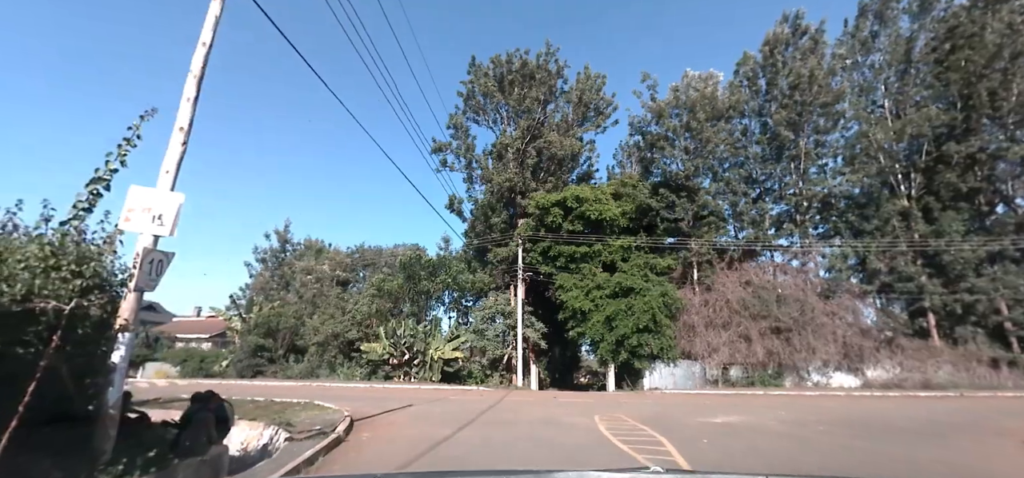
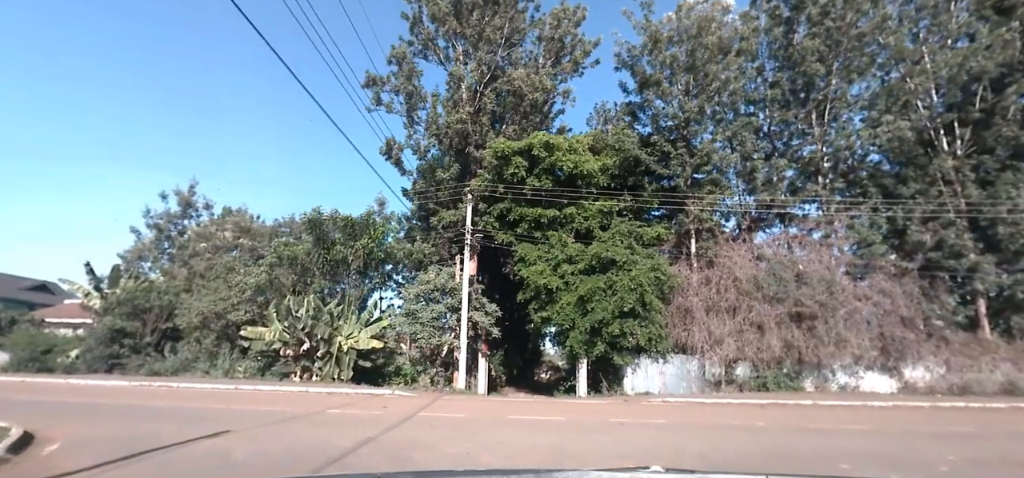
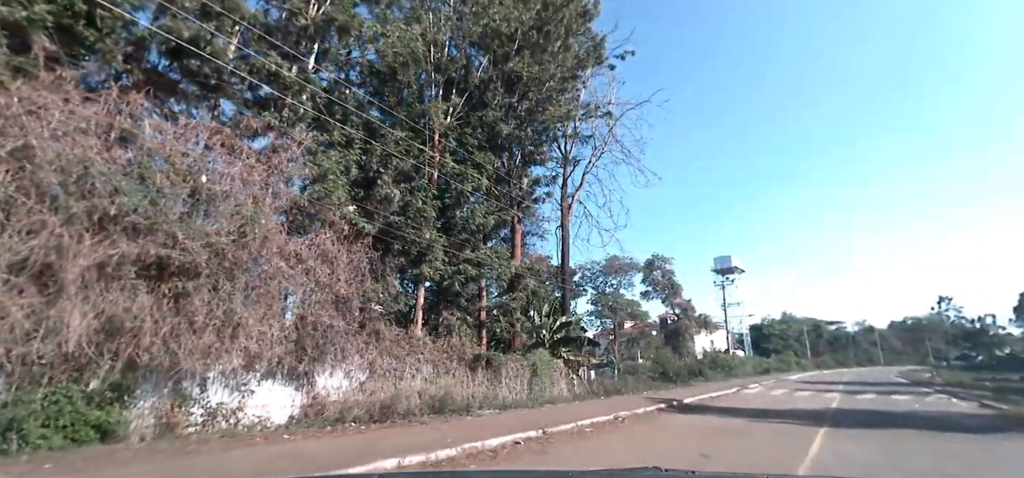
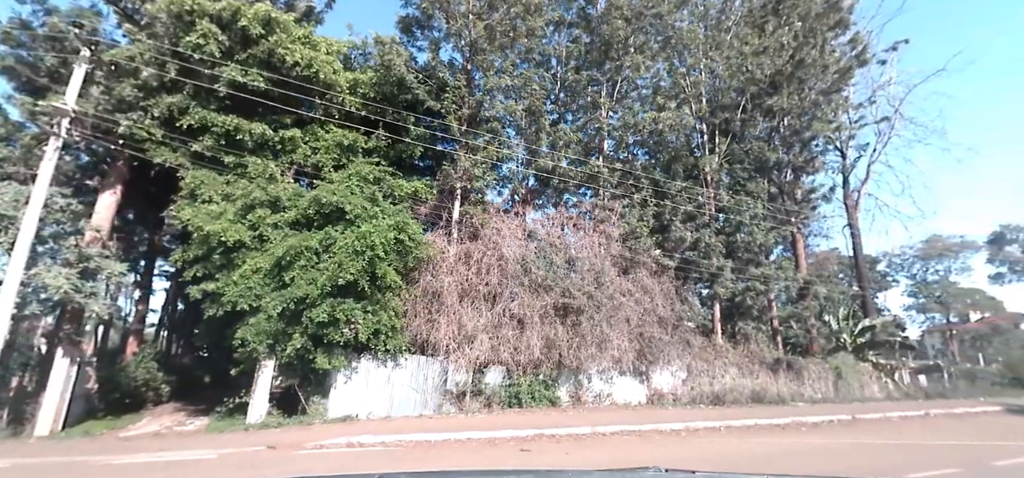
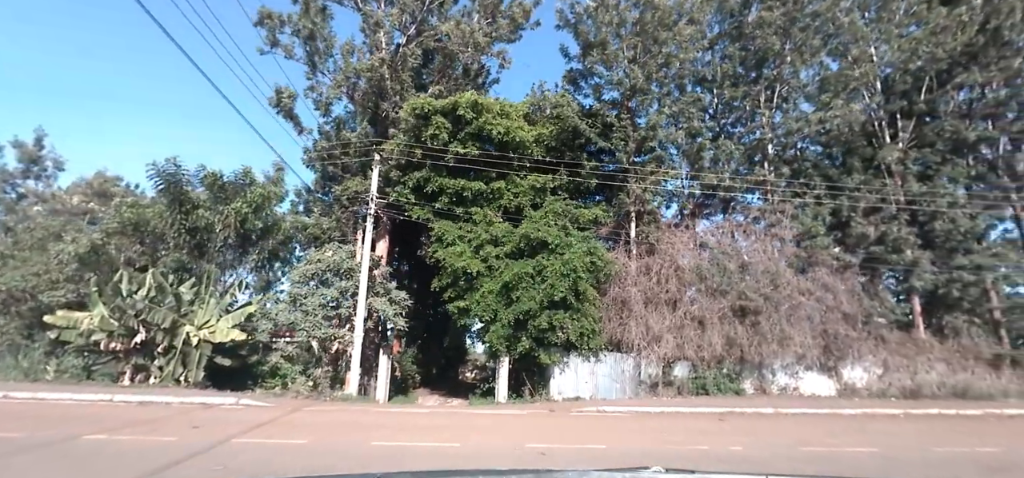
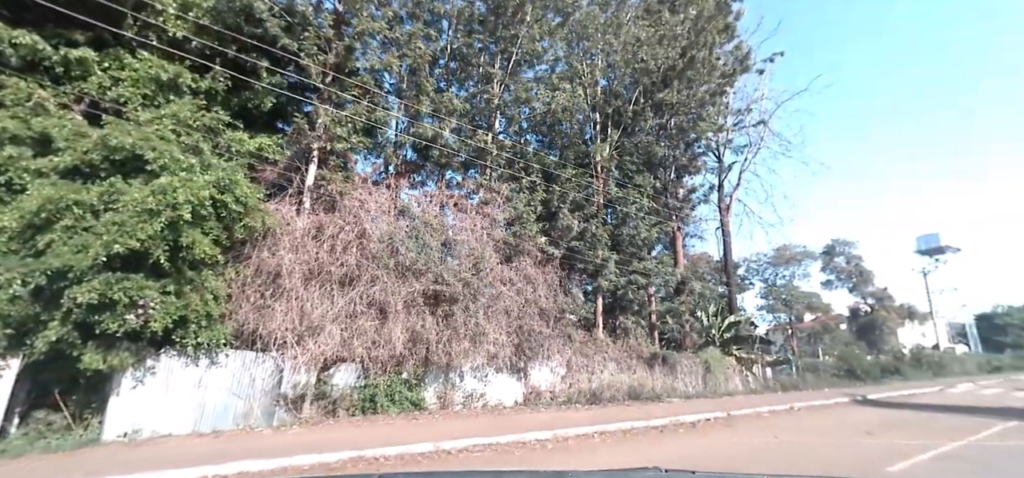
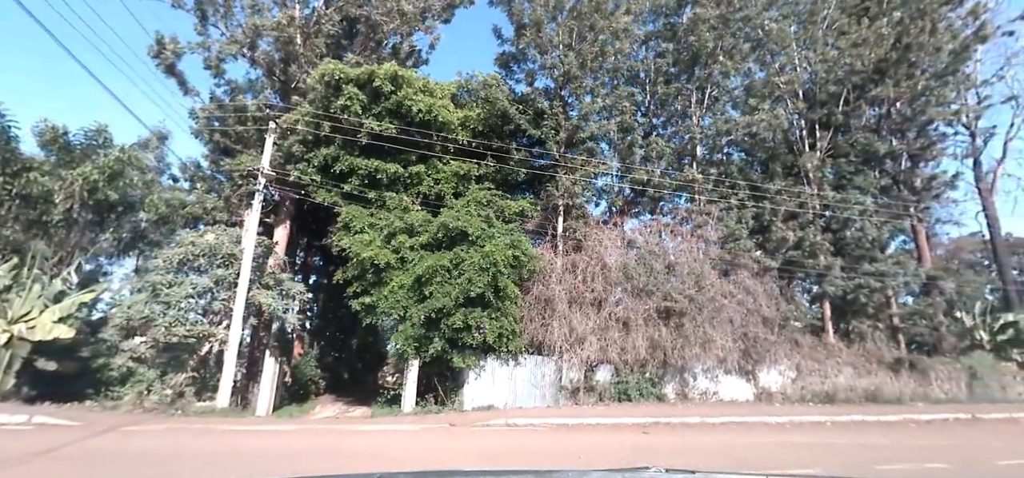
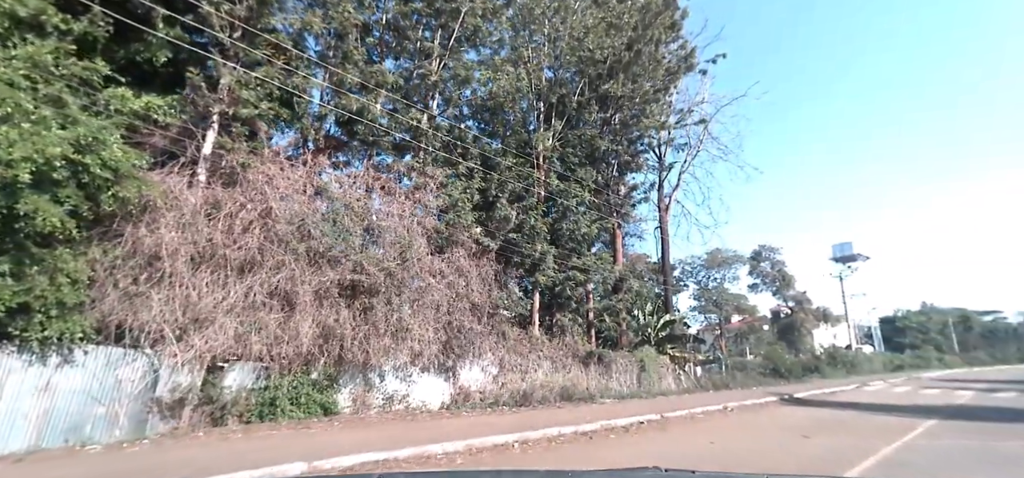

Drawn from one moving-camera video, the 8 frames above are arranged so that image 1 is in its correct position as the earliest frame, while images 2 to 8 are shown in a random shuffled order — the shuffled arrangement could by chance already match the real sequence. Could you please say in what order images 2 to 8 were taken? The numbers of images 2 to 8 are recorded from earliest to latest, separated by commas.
2, 5, 7, 4, 6, 8, 3
